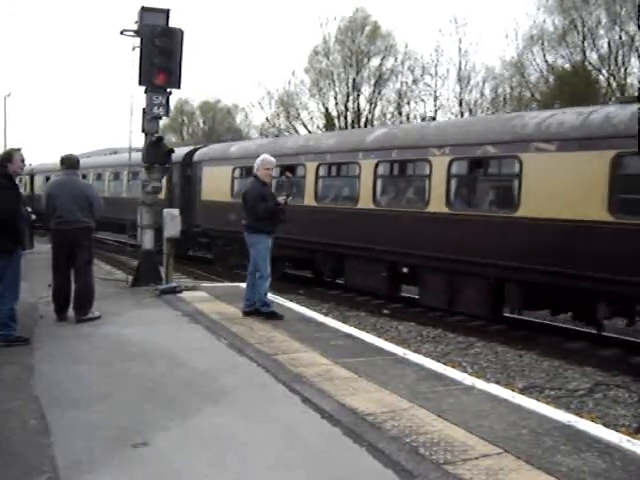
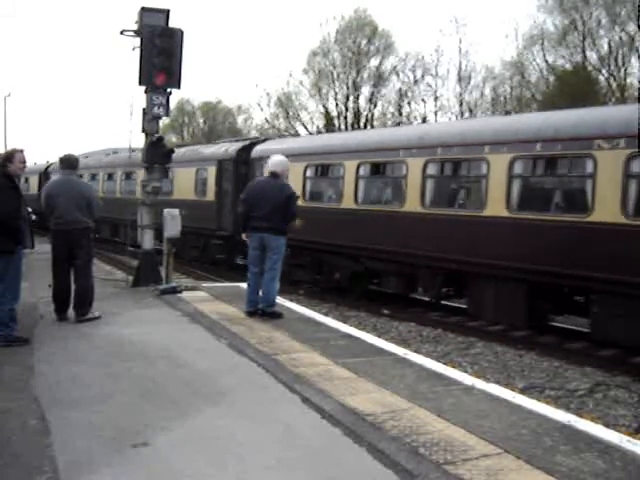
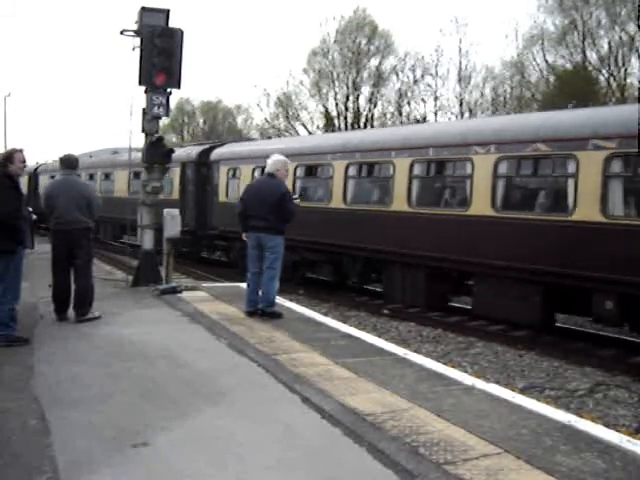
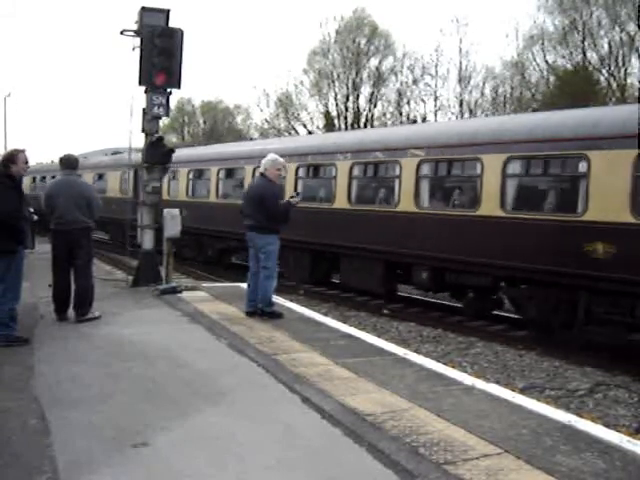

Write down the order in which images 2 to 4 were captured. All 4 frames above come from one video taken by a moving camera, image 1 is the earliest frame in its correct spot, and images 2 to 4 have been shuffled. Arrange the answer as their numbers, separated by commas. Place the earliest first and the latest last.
2, 3, 4
